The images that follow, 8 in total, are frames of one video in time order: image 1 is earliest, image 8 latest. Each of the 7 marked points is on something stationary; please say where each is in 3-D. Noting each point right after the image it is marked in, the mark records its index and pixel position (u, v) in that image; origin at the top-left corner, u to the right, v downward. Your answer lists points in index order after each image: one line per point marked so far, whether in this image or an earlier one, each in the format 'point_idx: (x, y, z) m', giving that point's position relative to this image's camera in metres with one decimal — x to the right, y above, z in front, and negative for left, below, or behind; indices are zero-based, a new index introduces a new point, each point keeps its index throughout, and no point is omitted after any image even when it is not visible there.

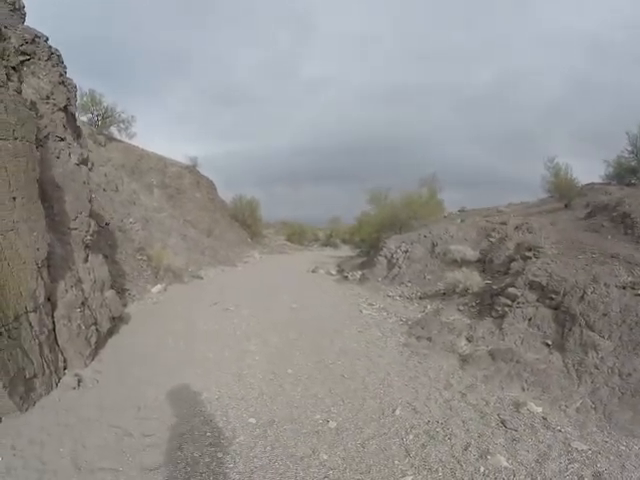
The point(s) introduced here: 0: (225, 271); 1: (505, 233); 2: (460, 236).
0: (-3.0, -0.9, +18.7) m
1: (+4.5, +0.1, +15.1) m
2: (+3.7, +0.1, +15.9) m
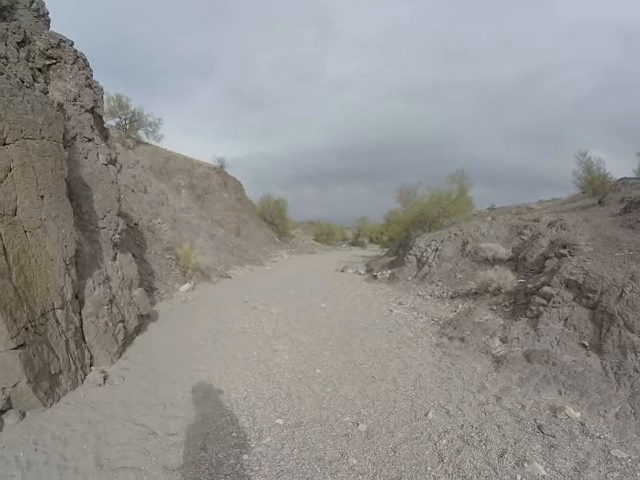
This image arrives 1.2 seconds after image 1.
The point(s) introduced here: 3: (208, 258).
0: (-2.1, -0.9, +18.7) m
1: (+5.2, +0.2, +14.7) m
2: (+4.4, +0.2, +15.6) m
3: (-3.1, -0.5, +16.9) m
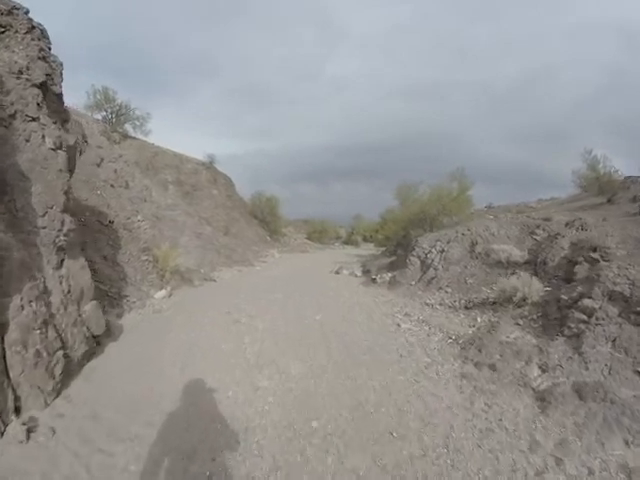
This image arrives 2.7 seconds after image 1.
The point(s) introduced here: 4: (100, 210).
0: (-2.3, -0.9, +17.3) m
1: (+5.1, +0.2, +13.4) m
2: (+4.3, +0.1, +14.2) m
3: (-3.3, -0.5, +15.4) m
4: (-4.5, +0.6, +12.5) m
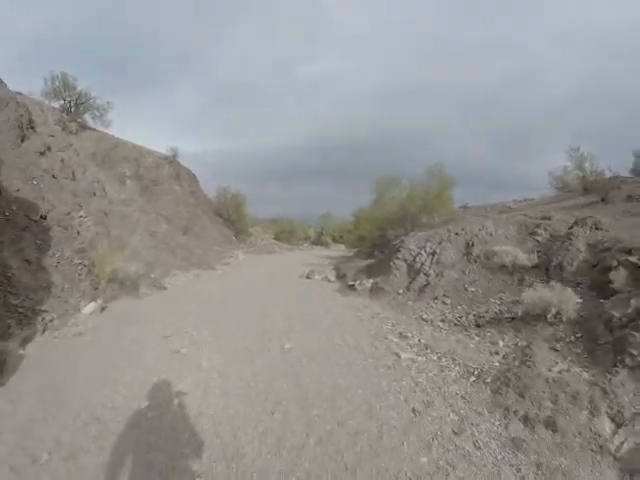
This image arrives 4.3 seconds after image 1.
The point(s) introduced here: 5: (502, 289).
0: (-3.0, -0.9, +15.1) m
1: (+4.5, +0.1, +11.6) m
2: (+3.7, +0.1, +12.5) m
3: (-3.9, -0.5, +13.3) m
4: (-5.0, +0.6, +10.3) m
5: (+2.7, -0.7, +9.0) m
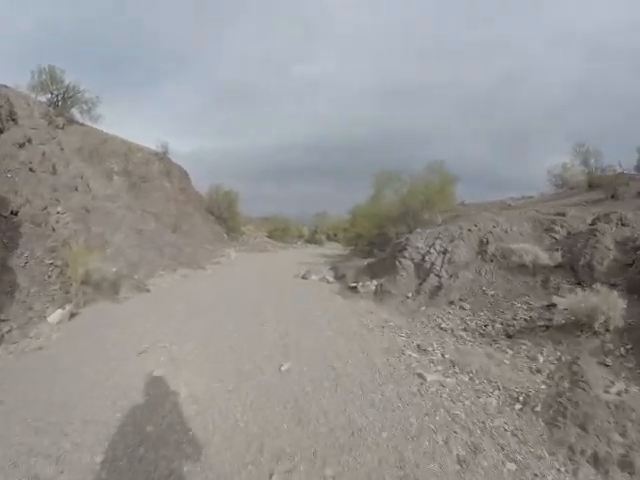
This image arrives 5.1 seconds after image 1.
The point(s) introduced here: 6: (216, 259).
0: (-3.1, -0.8, +14.1) m
1: (+4.5, +0.2, +10.6) m
2: (+3.6, +0.2, +11.4) m
3: (-4.0, -0.5, +12.2) m
4: (-5.0, +0.7, +9.2) m
5: (+2.7, -0.7, +8.0) m
6: (-3.4, -0.6, +19.9) m
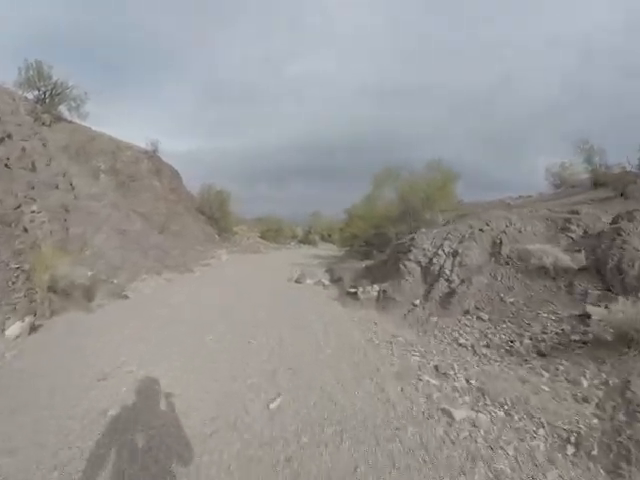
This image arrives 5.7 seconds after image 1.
0: (-3.2, -0.9, +13.1) m
1: (+4.4, +0.2, +9.7) m
2: (+3.6, +0.2, +10.5) m
3: (-4.0, -0.5, +11.2) m
4: (-5.0, +0.7, +8.2) m
5: (+2.7, -0.7, +7.1) m
6: (-3.5, -0.7, +18.9) m
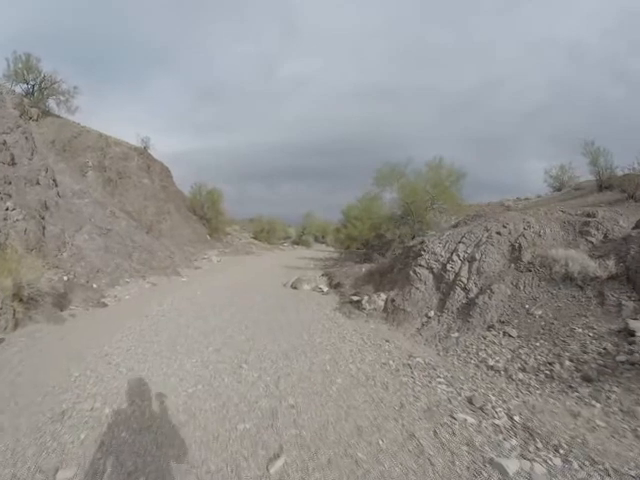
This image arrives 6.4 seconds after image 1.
0: (-3.2, -0.9, +12.2) m
1: (+4.5, +0.1, +8.9) m
2: (+3.6, +0.1, +9.7) m
3: (-4.0, -0.5, +10.3) m
4: (-5.0, +0.7, +7.2) m
5: (+2.7, -0.8, +6.3) m
6: (-3.7, -0.7, +18.0) m
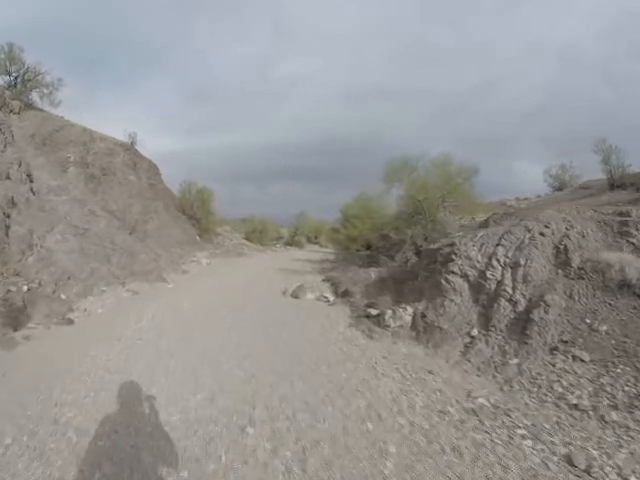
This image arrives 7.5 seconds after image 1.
0: (-3.1, -0.9, +10.8) m
1: (+4.6, +0.1, +7.6) m
2: (+3.7, +0.1, +8.4) m
3: (-3.9, -0.5, +8.8) m
4: (-4.8, +0.6, +5.8) m
5: (+2.9, -0.8, +4.9) m
6: (-3.7, -0.7, +16.6) m
